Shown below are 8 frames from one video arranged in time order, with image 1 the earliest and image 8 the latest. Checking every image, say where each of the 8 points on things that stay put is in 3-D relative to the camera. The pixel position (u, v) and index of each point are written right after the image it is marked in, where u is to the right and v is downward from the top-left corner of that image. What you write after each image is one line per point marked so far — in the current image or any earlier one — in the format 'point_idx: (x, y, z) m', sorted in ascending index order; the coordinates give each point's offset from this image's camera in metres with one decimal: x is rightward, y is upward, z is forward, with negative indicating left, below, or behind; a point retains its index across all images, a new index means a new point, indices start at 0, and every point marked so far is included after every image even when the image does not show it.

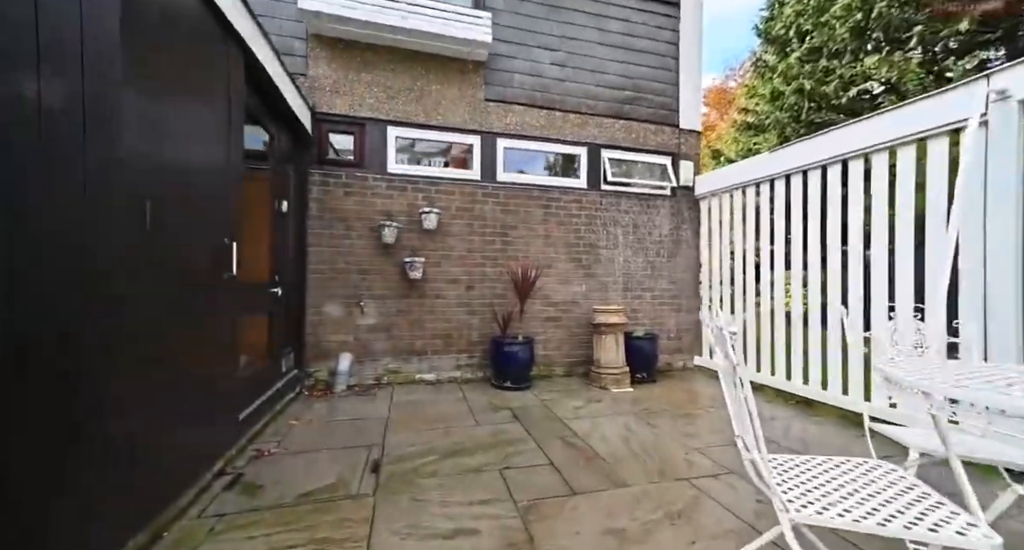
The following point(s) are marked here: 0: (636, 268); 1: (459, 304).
0: (+1.5, +0.1, +4.9) m
1: (-0.6, -0.3, +4.6) m
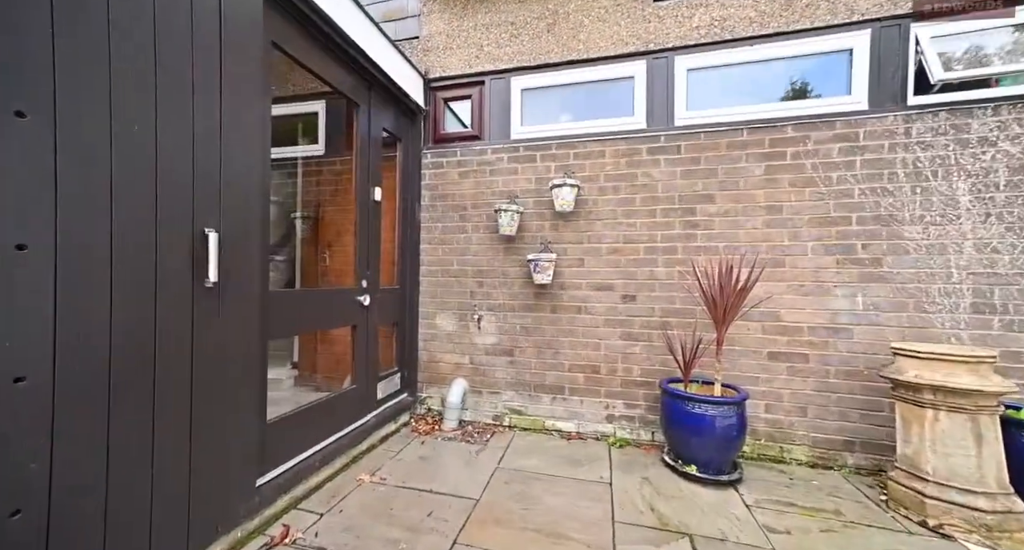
0: (+2.7, +0.1, +2.3) m
1: (+0.7, -0.3, +3.0) m
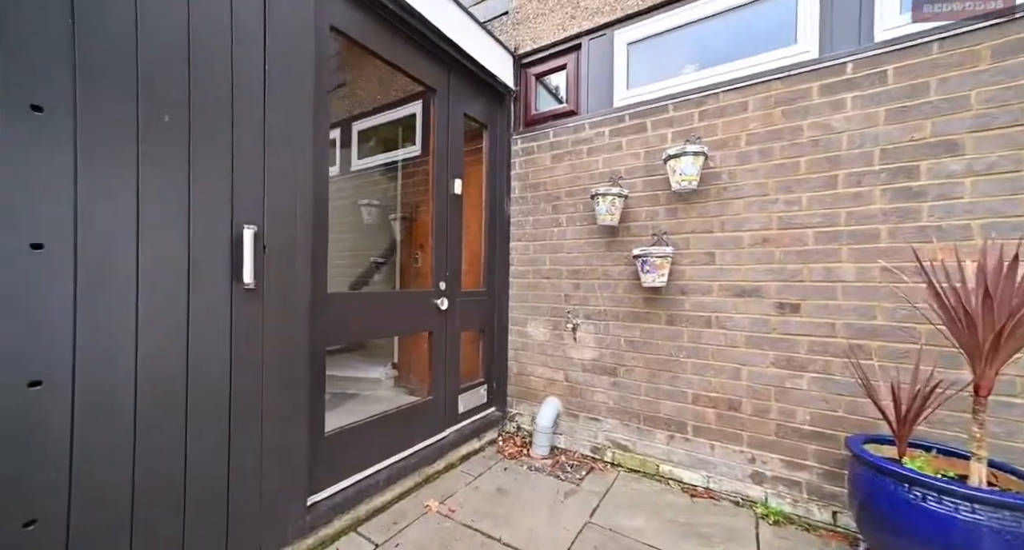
0: (+2.8, +0.1, +0.7) m
1: (+1.3, -0.3, +2.1) m
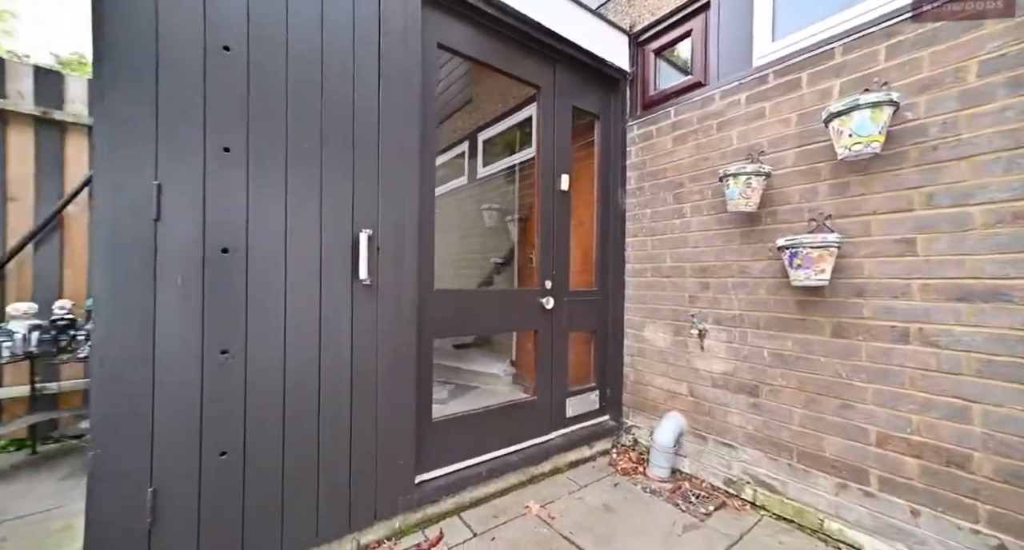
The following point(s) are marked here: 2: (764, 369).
0: (+2.4, +0.2, -0.5) m
1: (+1.6, -0.3, +1.4) m
2: (+1.2, -0.5, +2.0) m
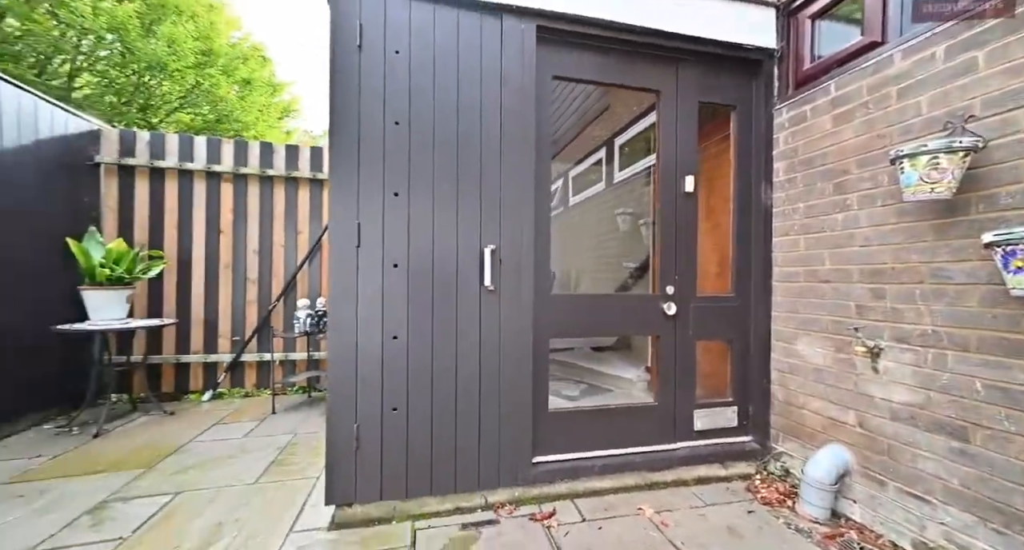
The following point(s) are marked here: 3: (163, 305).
0: (+1.6, +0.2, -1.3) m
1: (+1.7, -0.3, +0.8) m
2: (+1.7, -0.5, +1.5) m
3: (-2.8, -0.2, +3.3) m
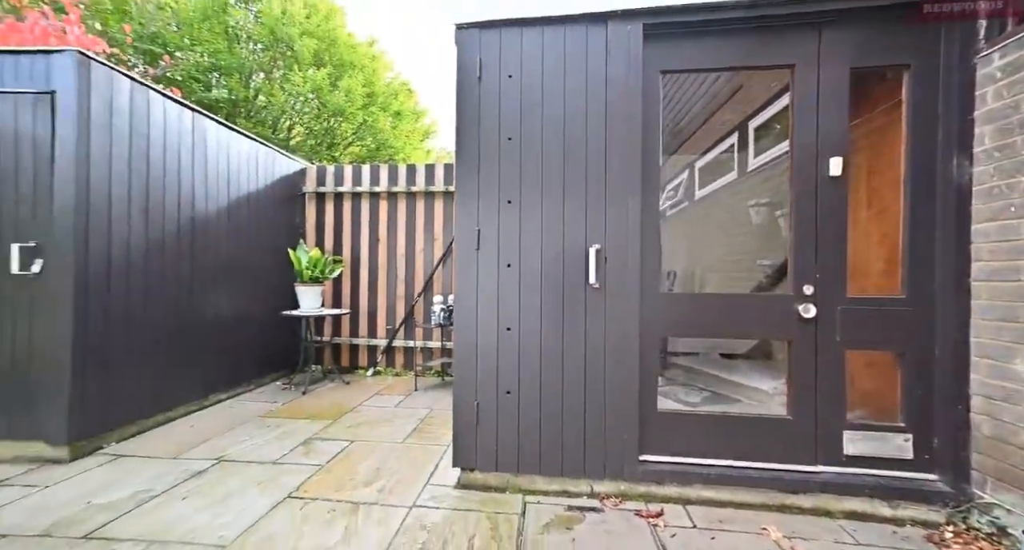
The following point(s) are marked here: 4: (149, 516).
0: (+0.9, +0.2, -1.6) m
1: (+1.8, -0.3, +0.3) m
2: (+1.9, -0.5, +1.0) m
3: (-1.7, -0.2, +4.1) m
4: (-1.4, -0.9, +1.6) m
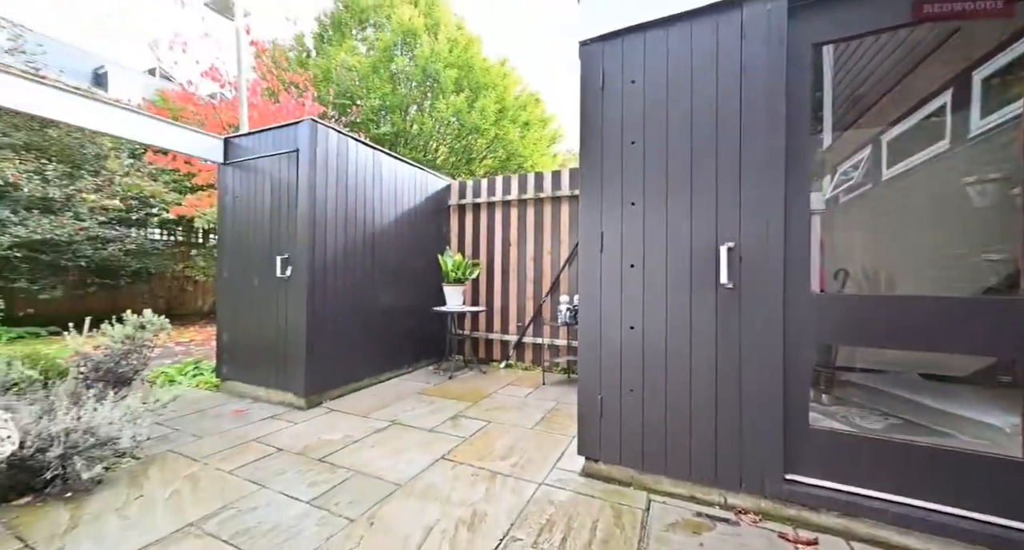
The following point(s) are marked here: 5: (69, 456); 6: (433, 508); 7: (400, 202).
0: (+0.4, +0.2, -1.7) m
1: (+1.8, -0.3, -0.1) m
2: (+2.1, -0.5, +0.5) m
3: (-0.3, -0.2, +4.5) m
4: (-0.9, -1.0, +2.1) m
5: (-2.0, -0.8, +1.9) m
6: (-0.3, -1.0, +1.7) m
7: (-1.2, +0.7, +4.0) m
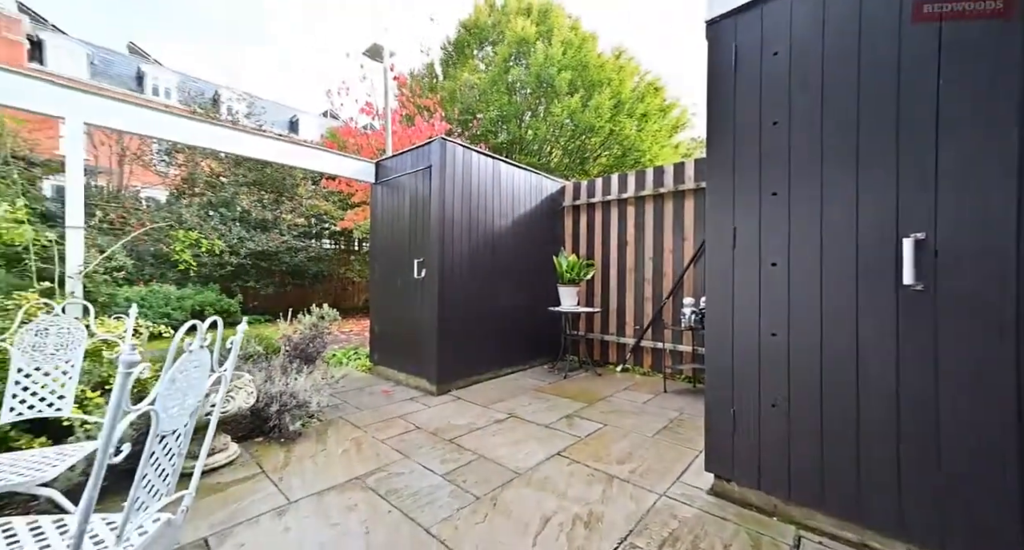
0: (-0.3, +0.1, -1.7) m
1: (+1.6, -0.3, -0.7) m
2: (+2.1, -0.5, -0.2) m
3: (+1.1, -0.2, +4.4) m
4: (-0.2, -0.9, +2.3) m
5: (-1.4, -0.8, +2.5) m
6: (+0.2, -1.0, +1.8) m
7: (+0.2, +0.7, +4.2) m
